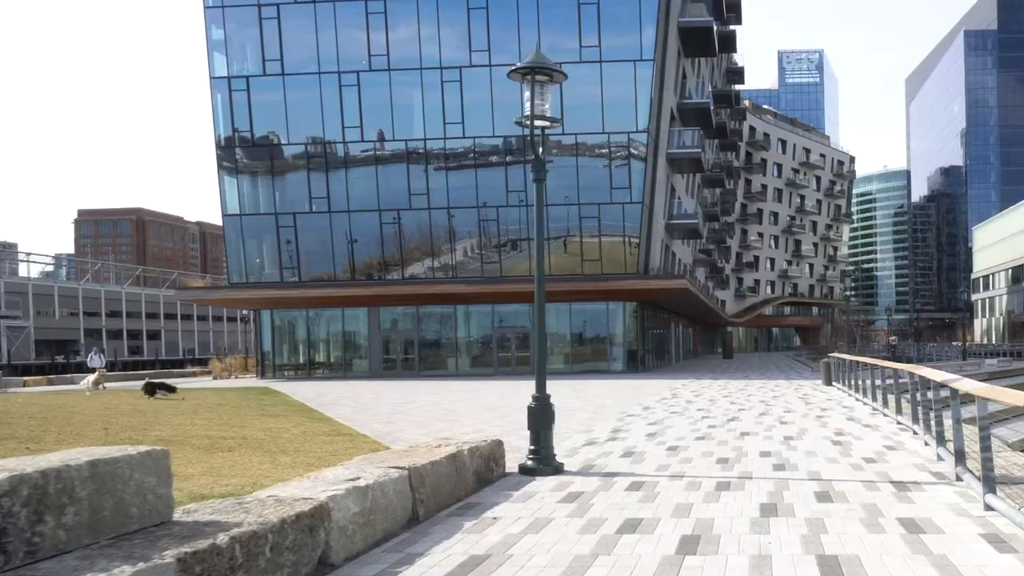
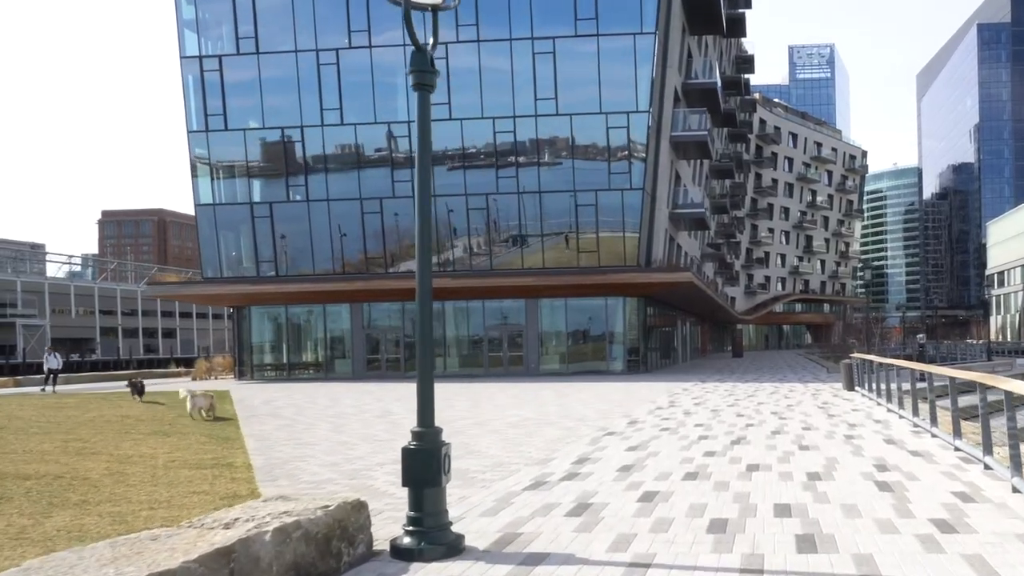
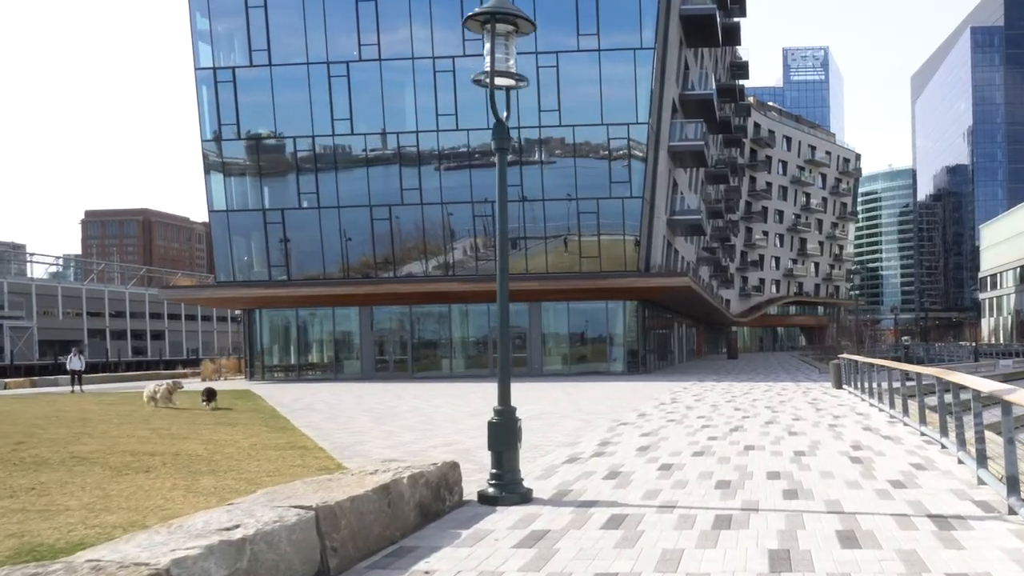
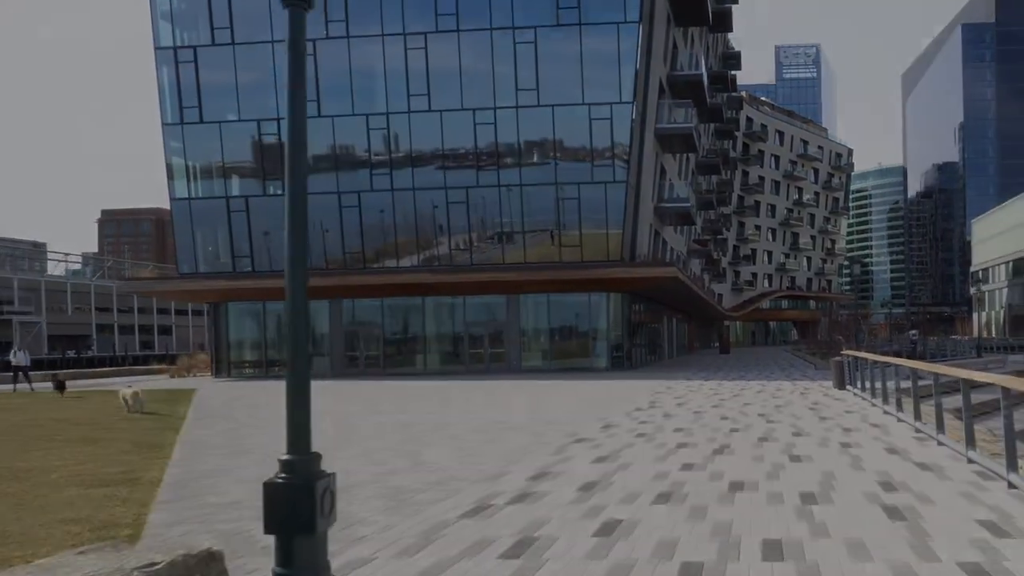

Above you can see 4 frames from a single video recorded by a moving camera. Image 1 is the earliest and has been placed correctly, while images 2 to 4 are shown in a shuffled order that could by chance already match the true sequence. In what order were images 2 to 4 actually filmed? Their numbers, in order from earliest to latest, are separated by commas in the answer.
3, 2, 4
